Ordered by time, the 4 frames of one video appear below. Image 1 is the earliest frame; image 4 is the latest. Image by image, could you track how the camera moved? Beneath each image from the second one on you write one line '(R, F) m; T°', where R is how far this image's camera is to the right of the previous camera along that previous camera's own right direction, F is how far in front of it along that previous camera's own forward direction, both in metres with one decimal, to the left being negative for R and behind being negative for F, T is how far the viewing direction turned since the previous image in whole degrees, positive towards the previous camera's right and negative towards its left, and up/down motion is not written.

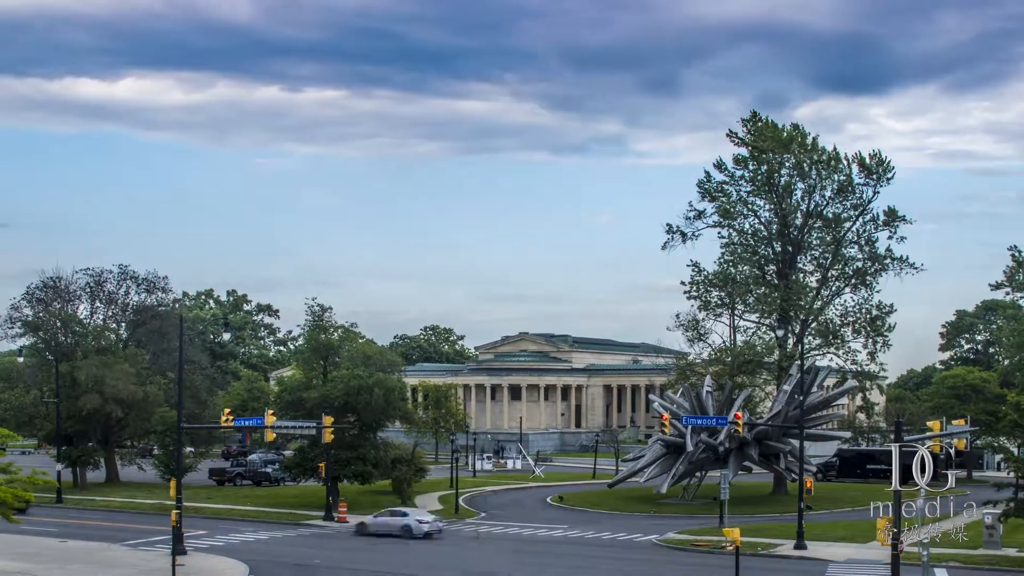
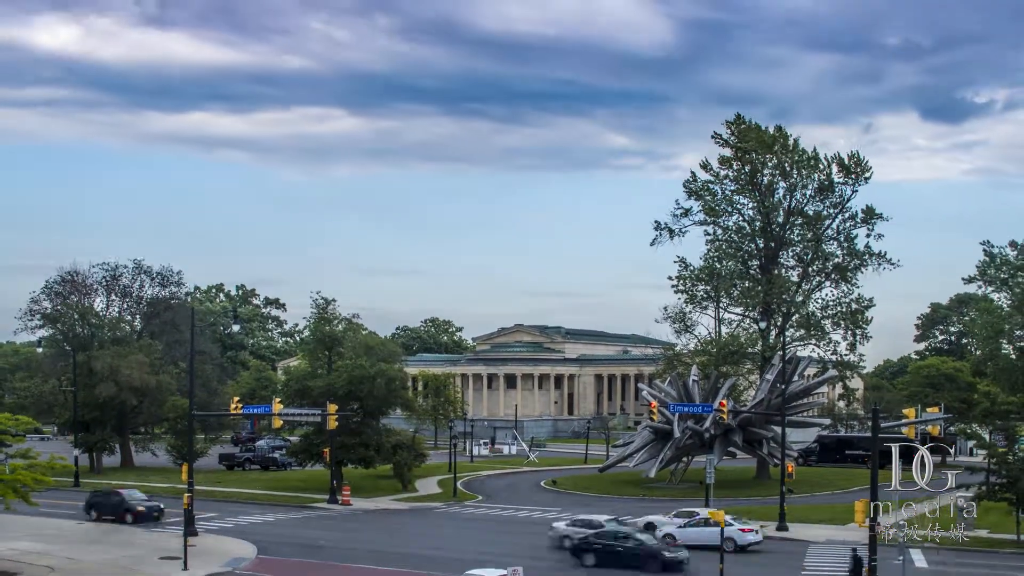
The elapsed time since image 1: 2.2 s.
(+0.2, -2.8) m; 0°
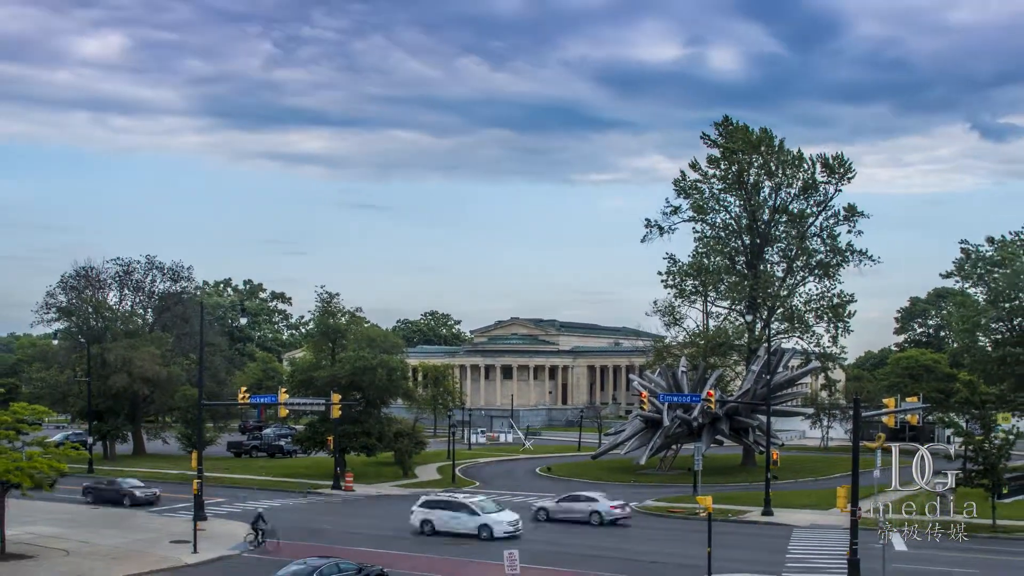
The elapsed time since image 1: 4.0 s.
(+0.2, -2.5) m; 0°
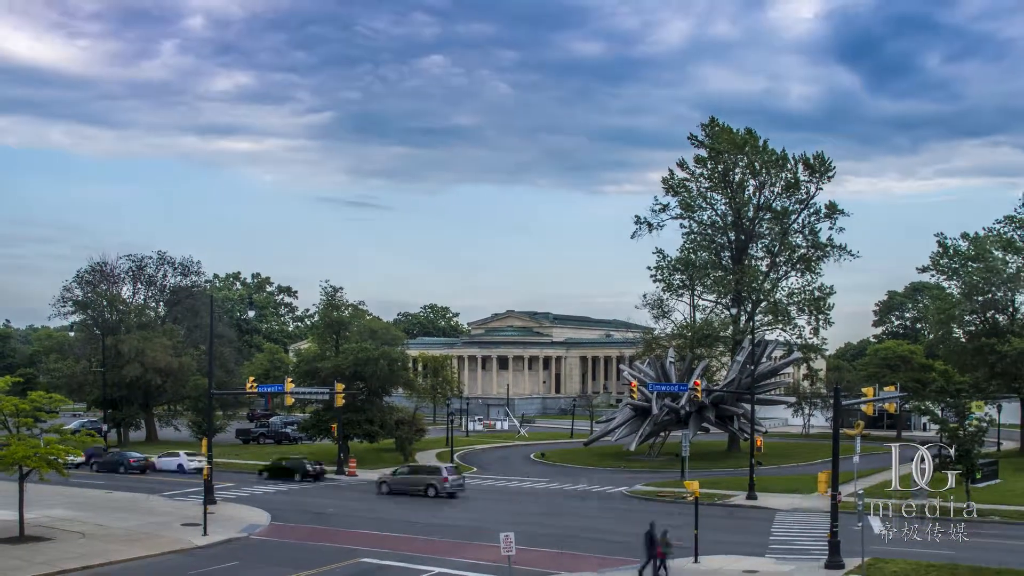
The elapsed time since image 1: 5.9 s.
(+0.2, -2.9) m; 0°
